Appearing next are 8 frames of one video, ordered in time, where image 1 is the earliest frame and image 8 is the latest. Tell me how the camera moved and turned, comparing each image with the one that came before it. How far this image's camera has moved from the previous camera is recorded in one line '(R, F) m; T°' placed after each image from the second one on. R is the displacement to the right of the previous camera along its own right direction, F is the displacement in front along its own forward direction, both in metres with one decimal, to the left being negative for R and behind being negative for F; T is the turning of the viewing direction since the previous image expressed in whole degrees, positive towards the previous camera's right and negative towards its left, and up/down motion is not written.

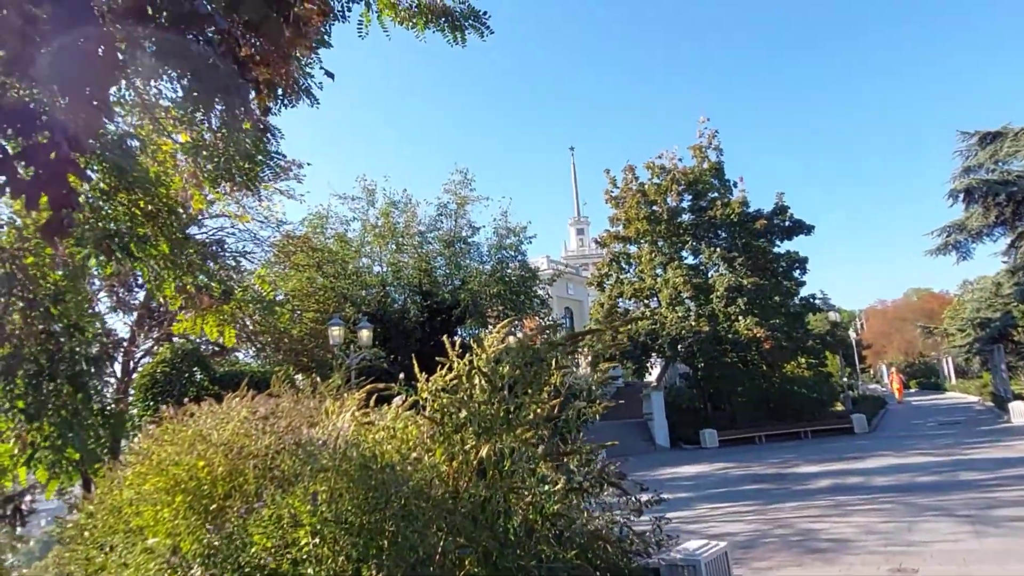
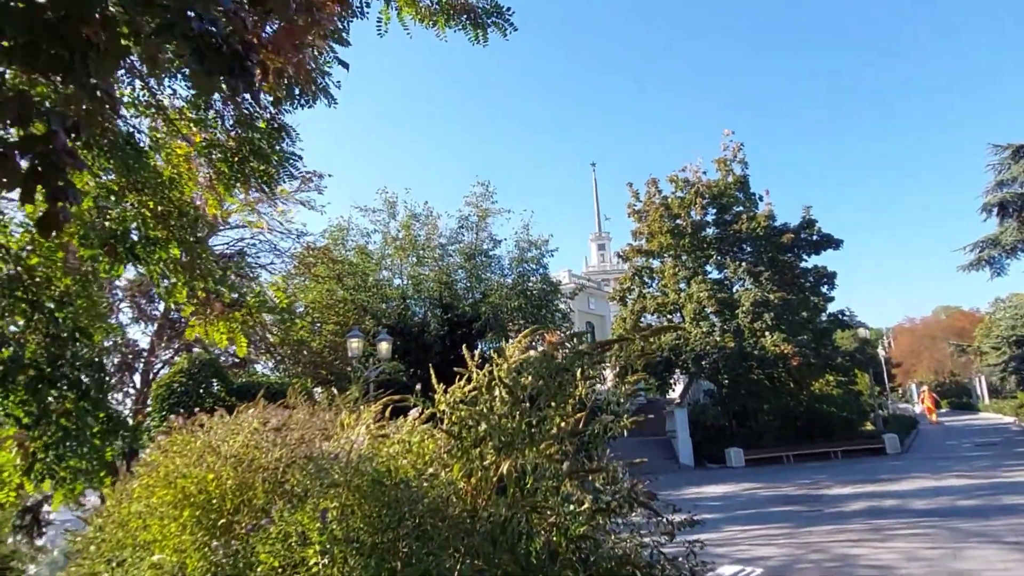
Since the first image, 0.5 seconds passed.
(0.0, +0.2) m; -2°
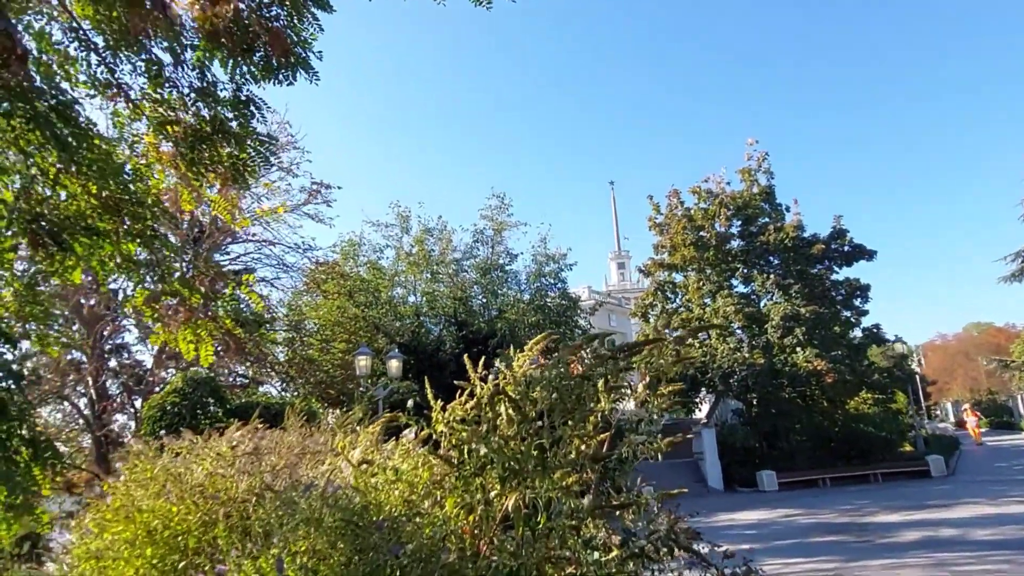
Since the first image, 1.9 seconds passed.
(0.0, +0.6) m; -2°
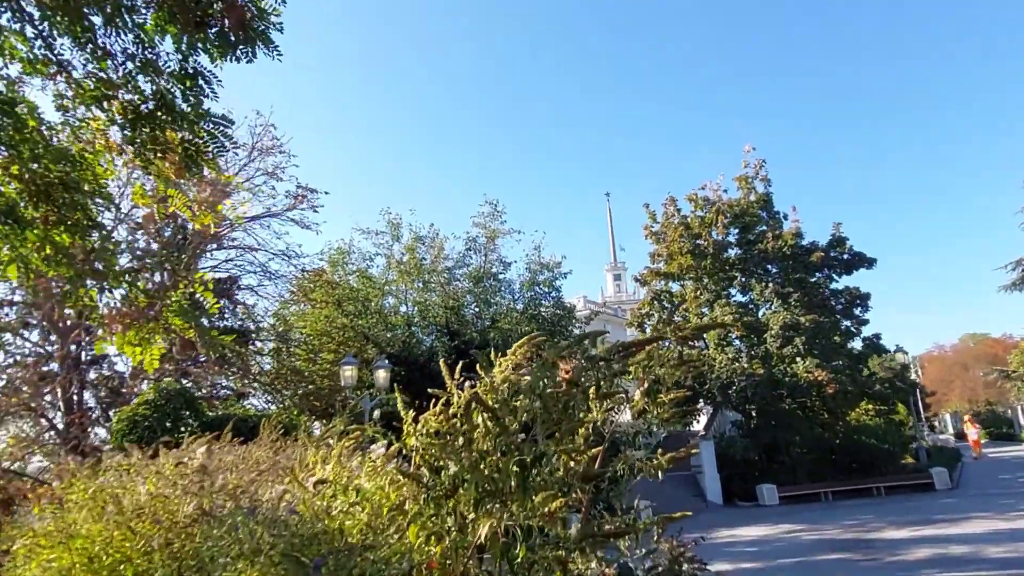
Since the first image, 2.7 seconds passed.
(+0.1, +0.4) m; 0°
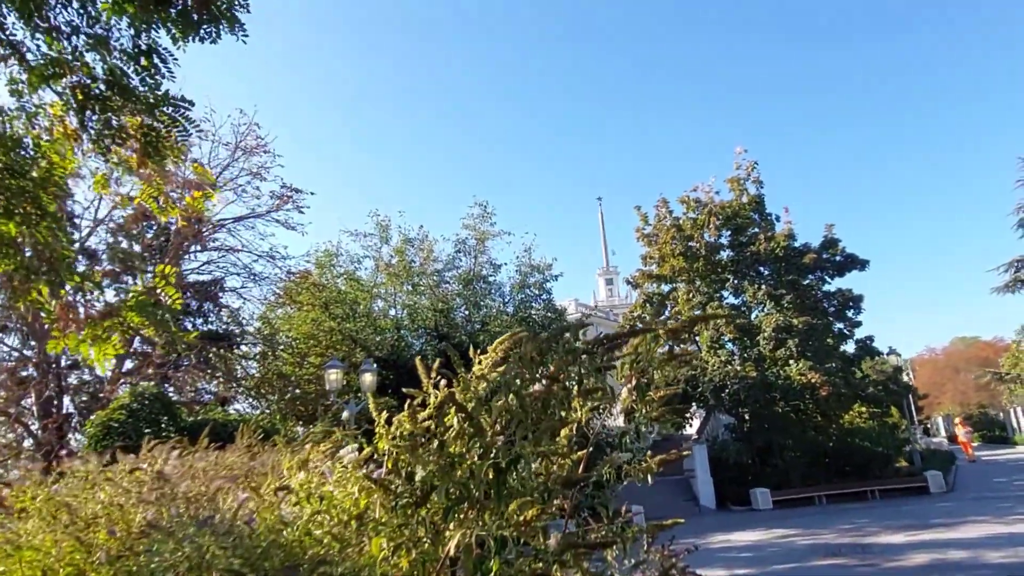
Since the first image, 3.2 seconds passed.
(+0.1, +0.2) m; +1°
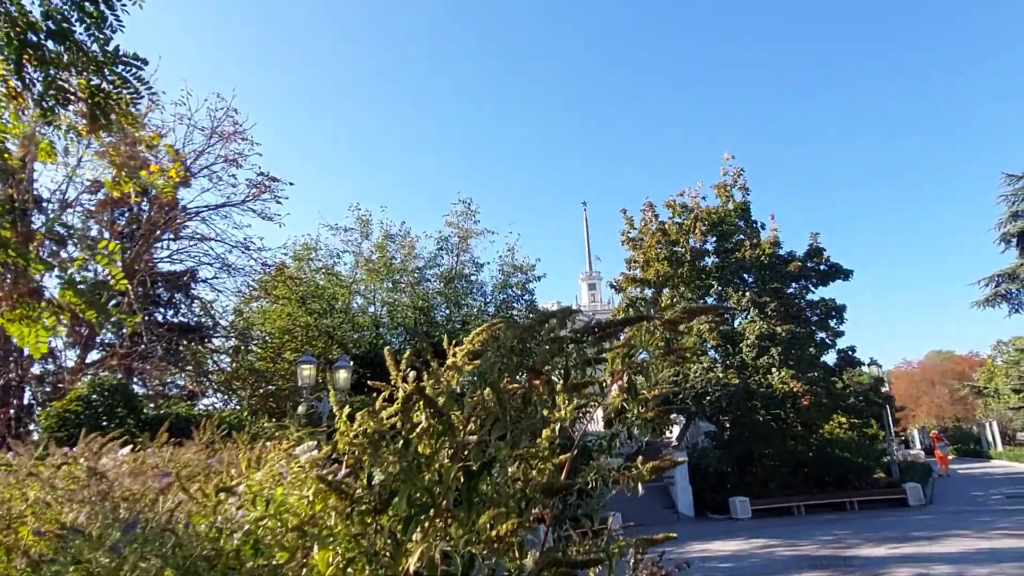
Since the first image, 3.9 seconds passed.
(0.0, +0.3) m; +1°
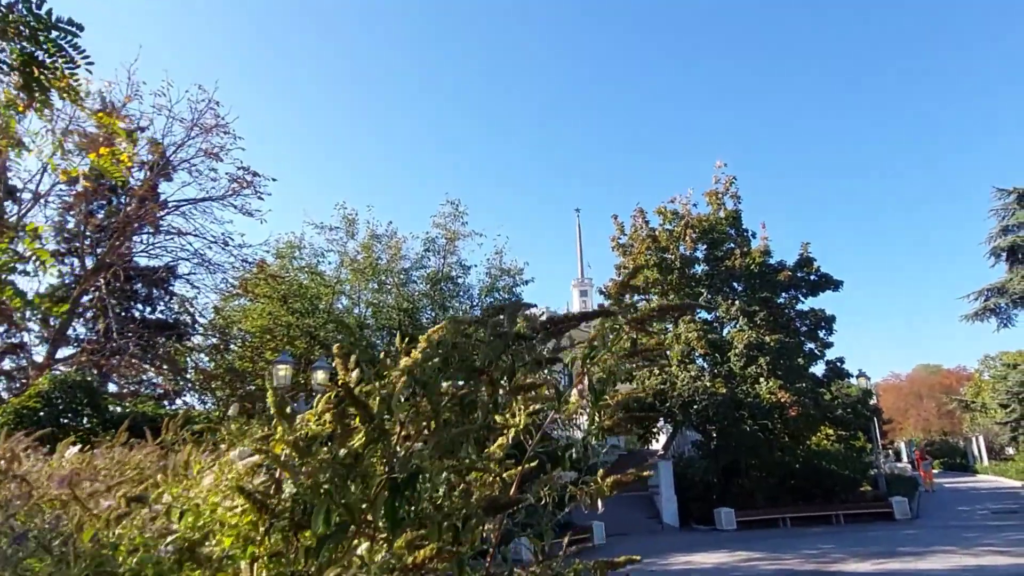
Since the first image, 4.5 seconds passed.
(+0.1, +0.2) m; +1°
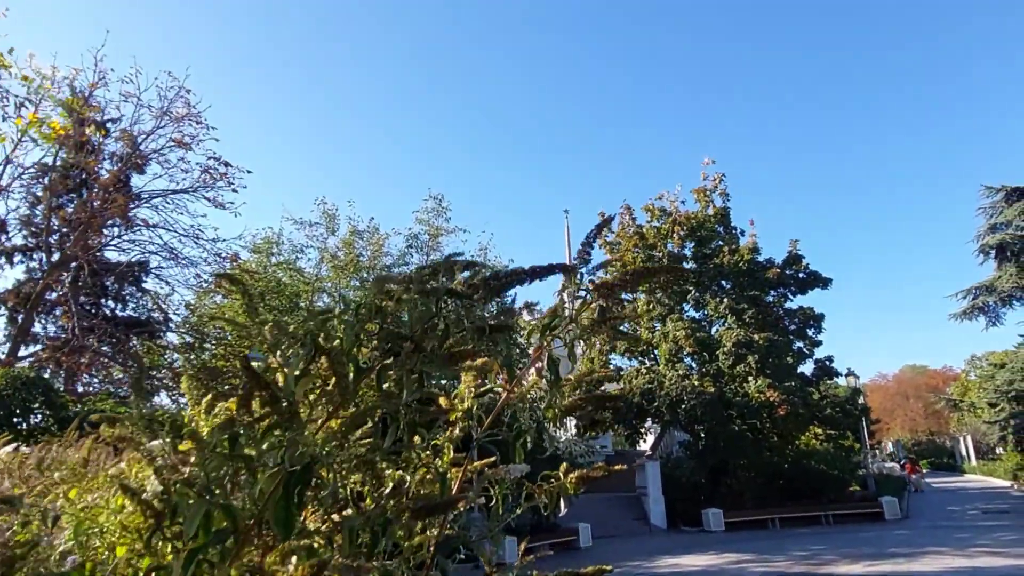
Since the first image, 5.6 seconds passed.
(+0.1, +0.3) m; +1°
